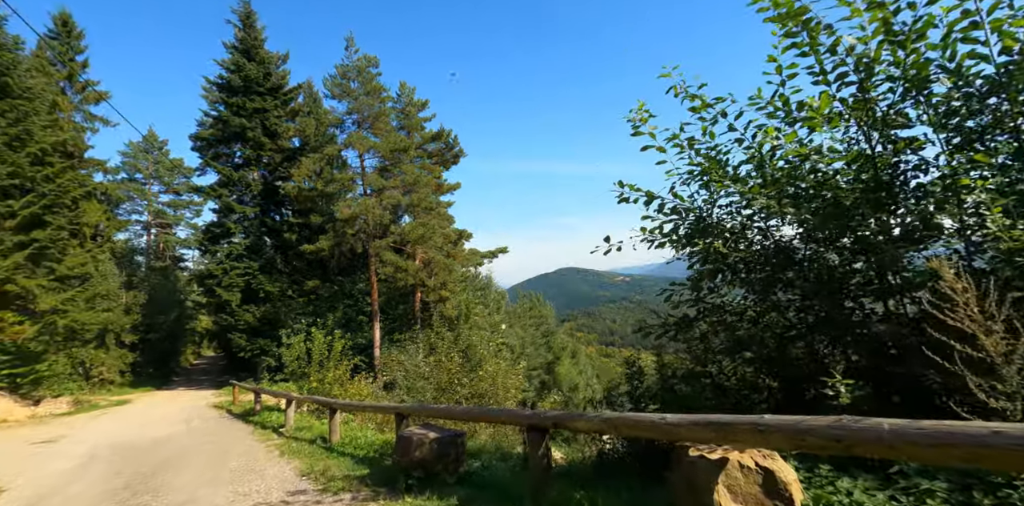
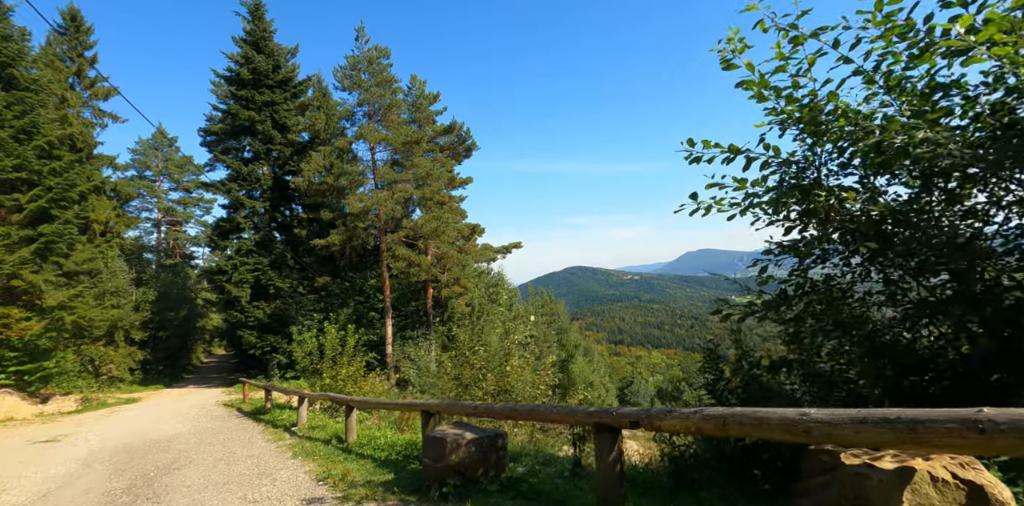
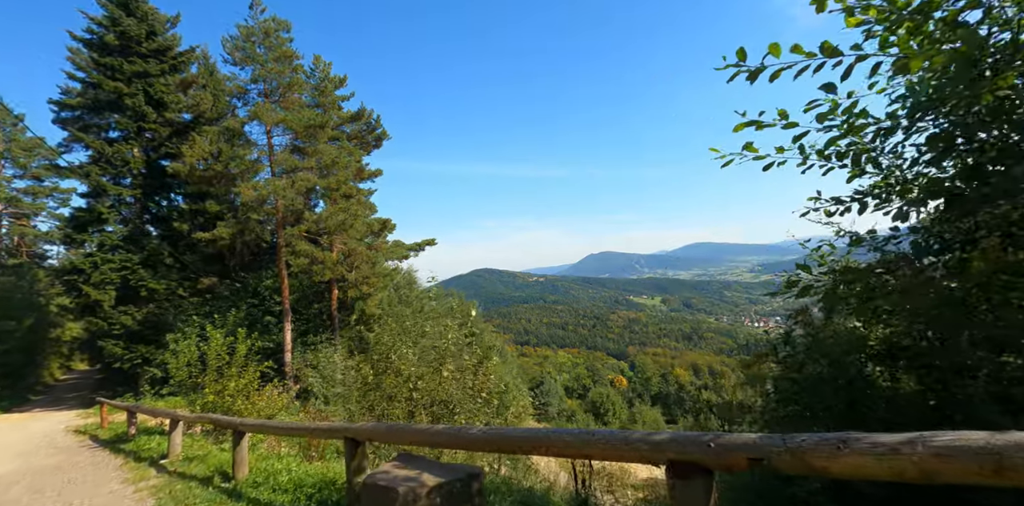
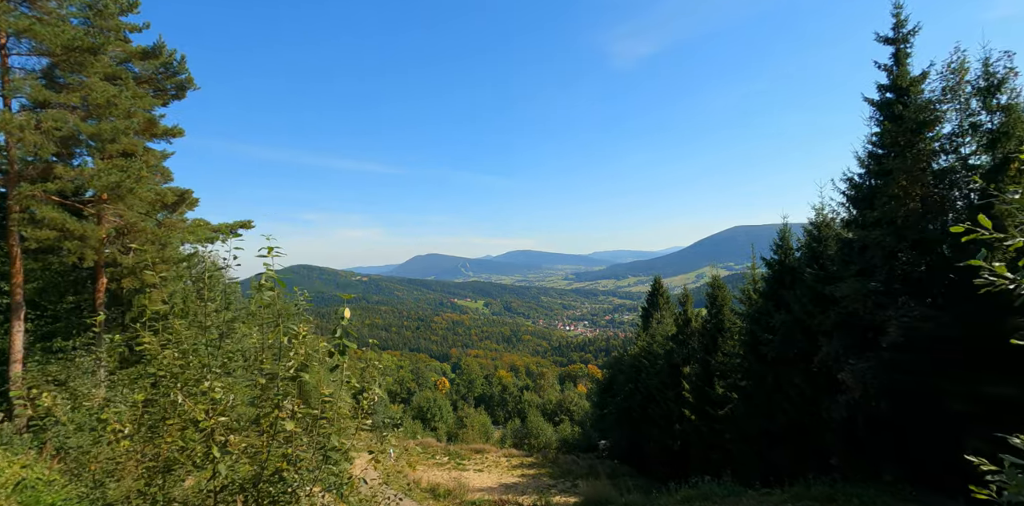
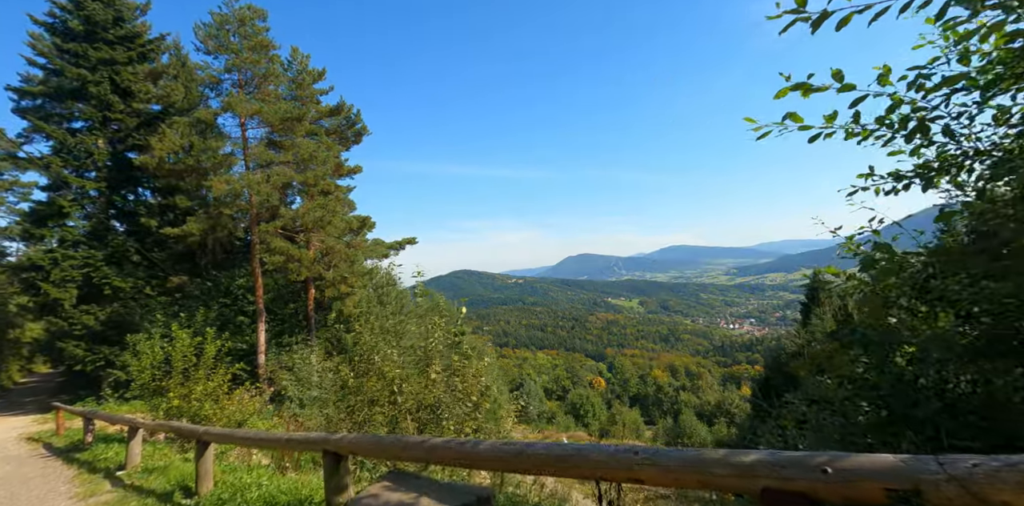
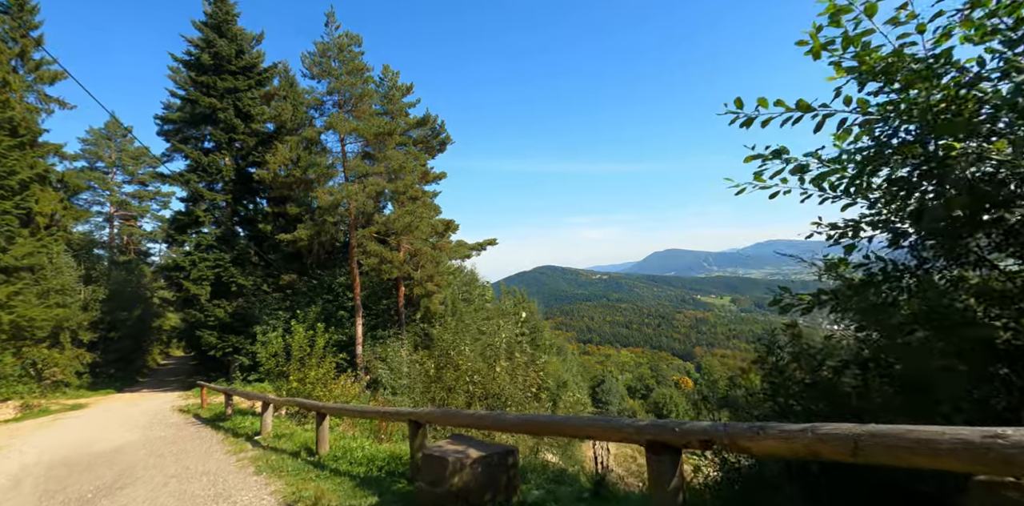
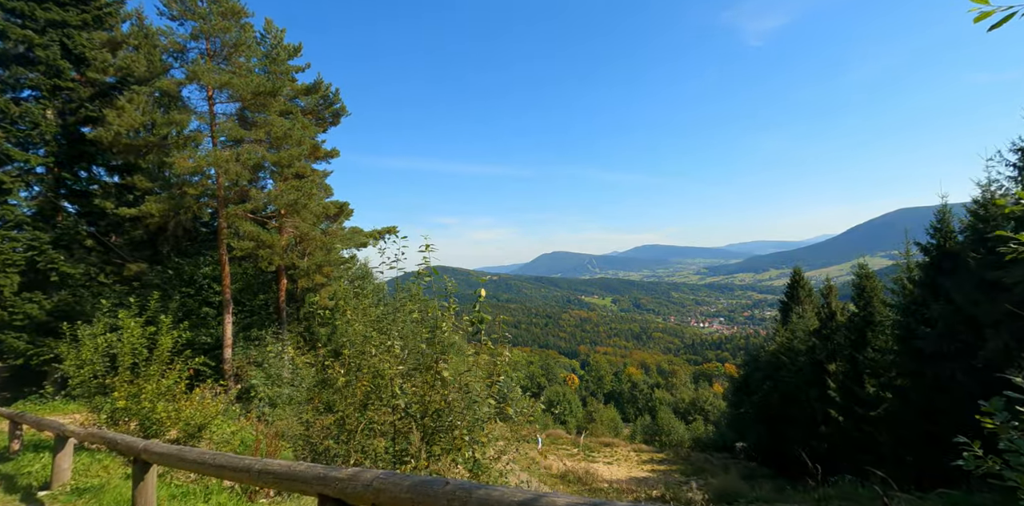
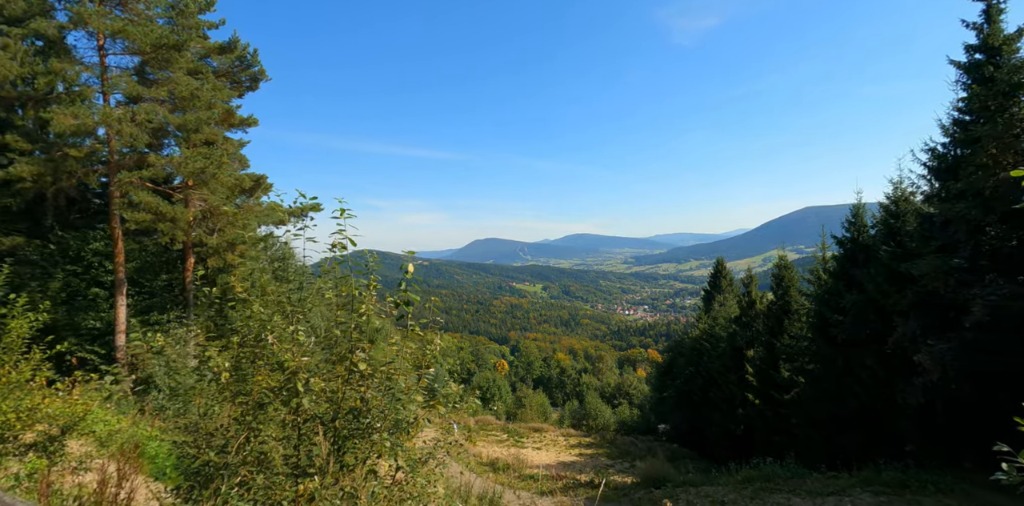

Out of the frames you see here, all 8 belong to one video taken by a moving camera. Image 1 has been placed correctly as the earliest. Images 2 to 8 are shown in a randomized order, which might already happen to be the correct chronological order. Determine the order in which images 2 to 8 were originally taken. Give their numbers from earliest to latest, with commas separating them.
2, 6, 3, 5, 7, 8, 4
